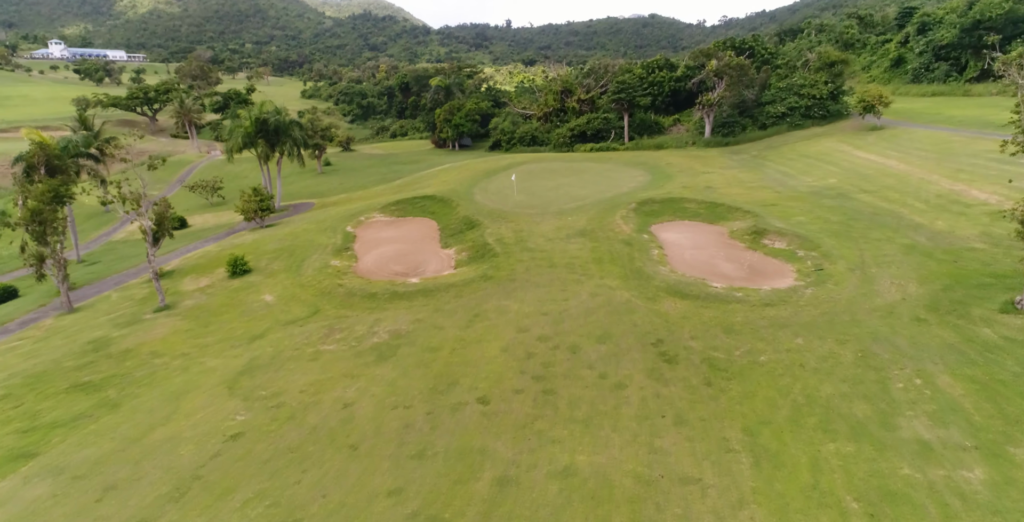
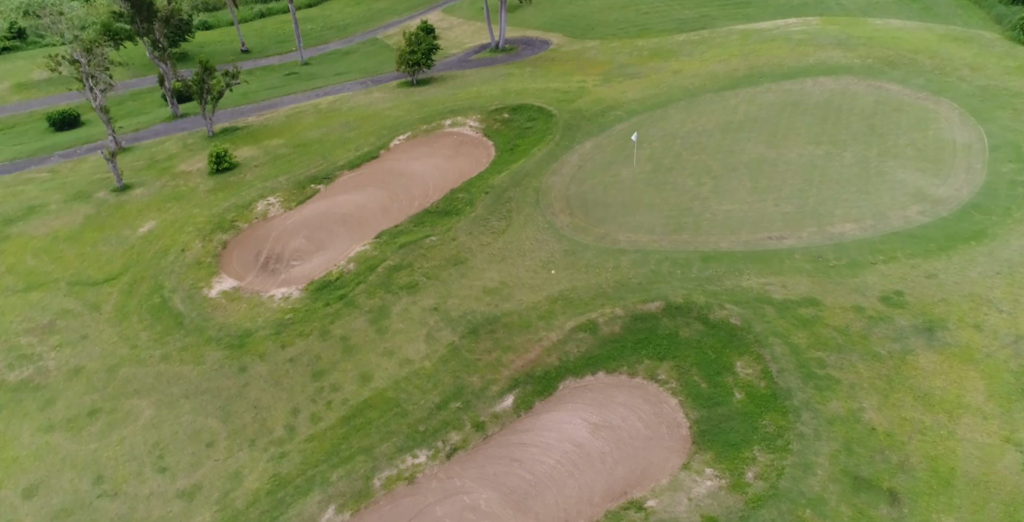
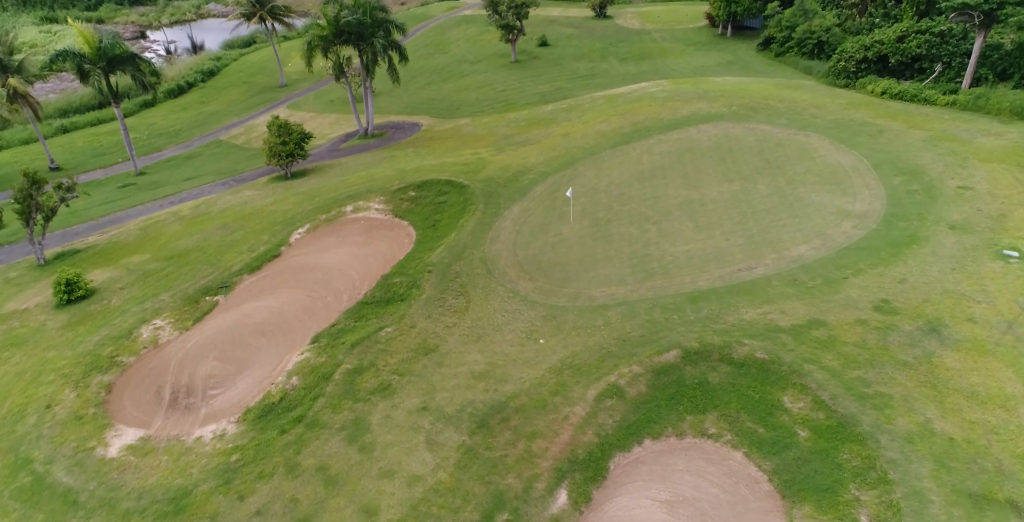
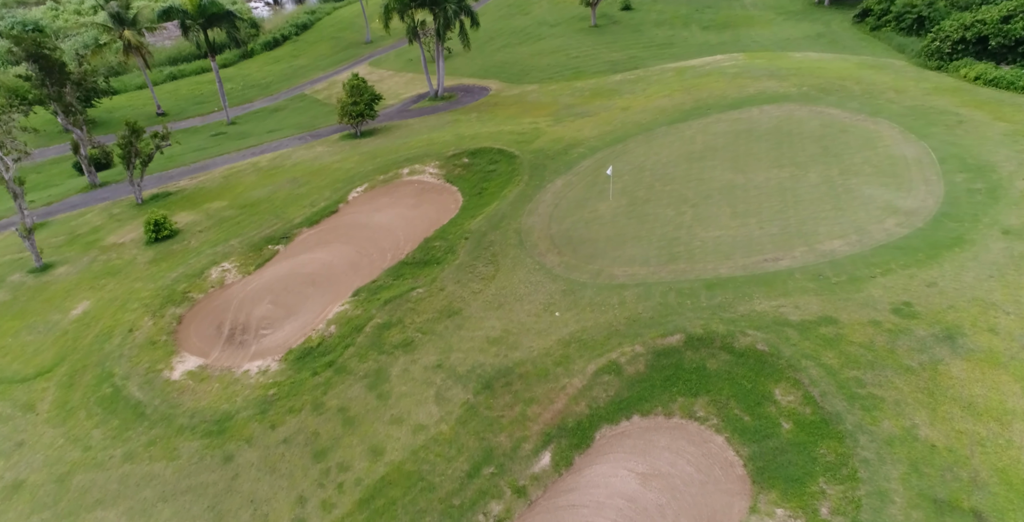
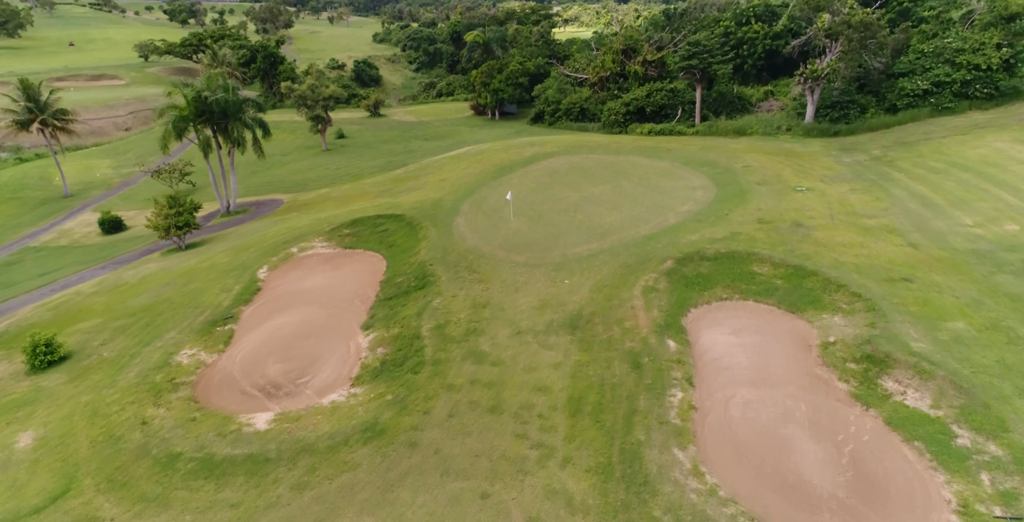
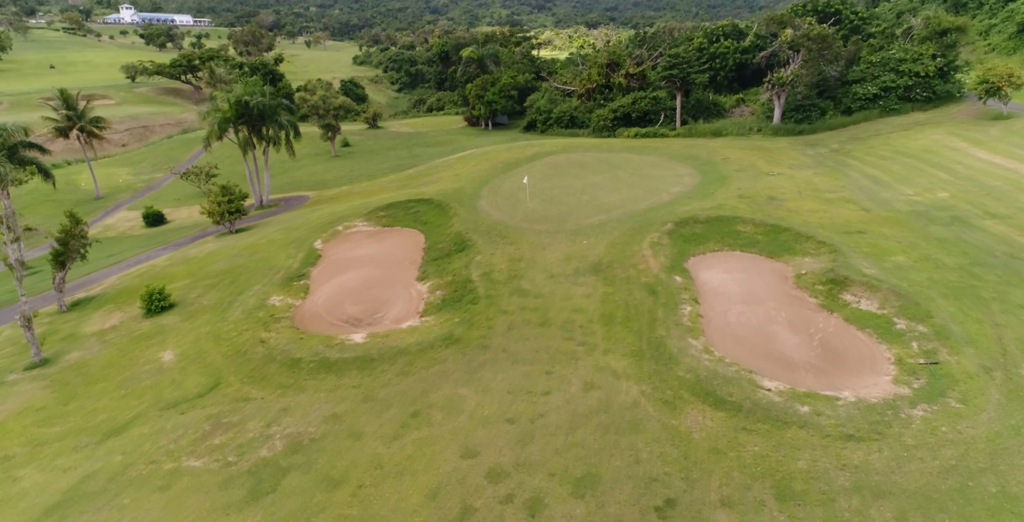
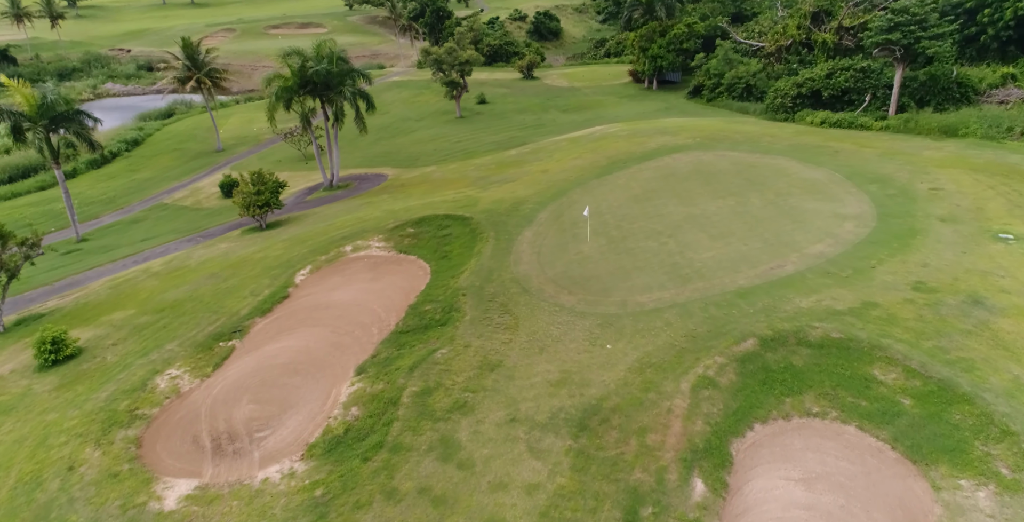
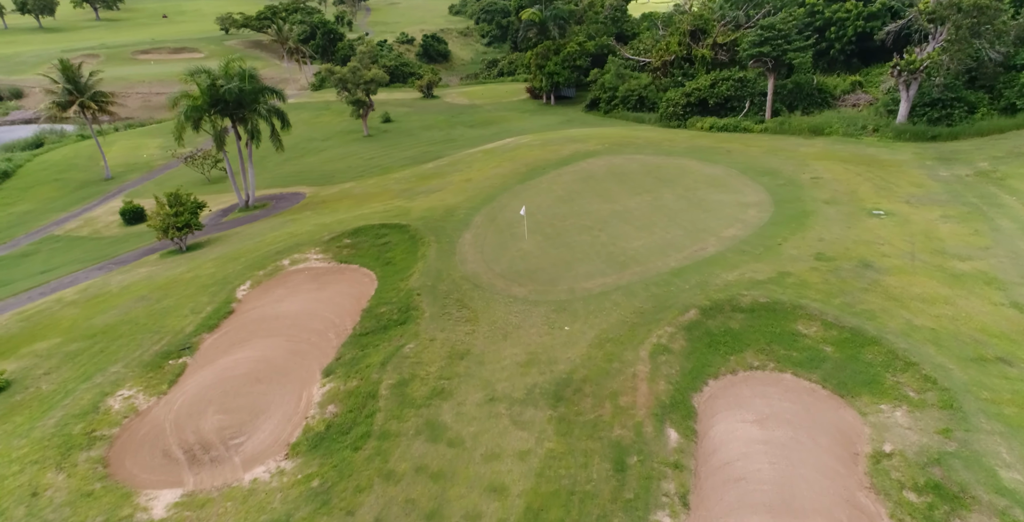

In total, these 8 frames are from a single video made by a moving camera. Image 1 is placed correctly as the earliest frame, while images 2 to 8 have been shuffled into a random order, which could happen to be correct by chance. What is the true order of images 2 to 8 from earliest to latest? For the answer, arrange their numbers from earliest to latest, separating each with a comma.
6, 5, 8, 7, 3, 4, 2
